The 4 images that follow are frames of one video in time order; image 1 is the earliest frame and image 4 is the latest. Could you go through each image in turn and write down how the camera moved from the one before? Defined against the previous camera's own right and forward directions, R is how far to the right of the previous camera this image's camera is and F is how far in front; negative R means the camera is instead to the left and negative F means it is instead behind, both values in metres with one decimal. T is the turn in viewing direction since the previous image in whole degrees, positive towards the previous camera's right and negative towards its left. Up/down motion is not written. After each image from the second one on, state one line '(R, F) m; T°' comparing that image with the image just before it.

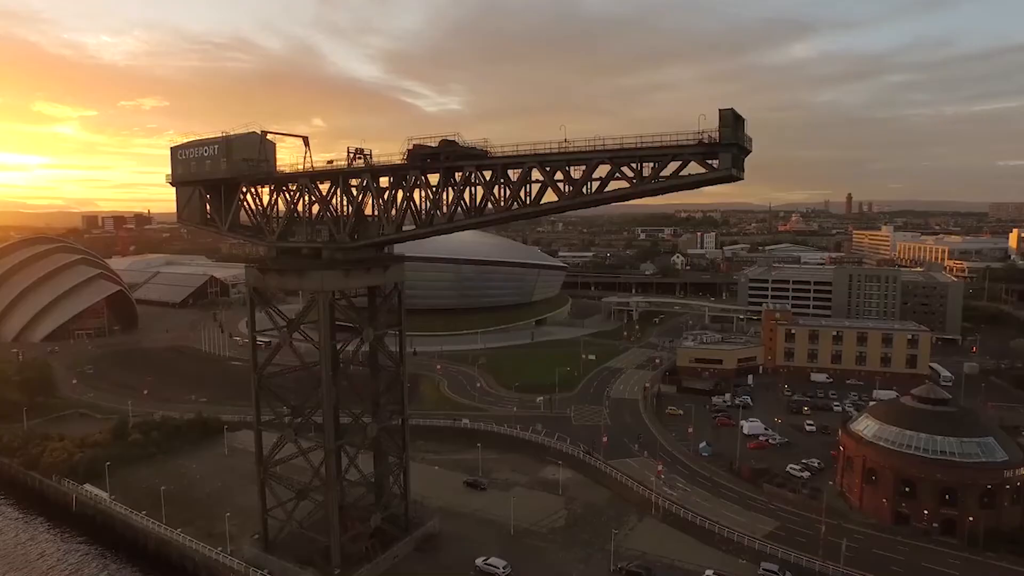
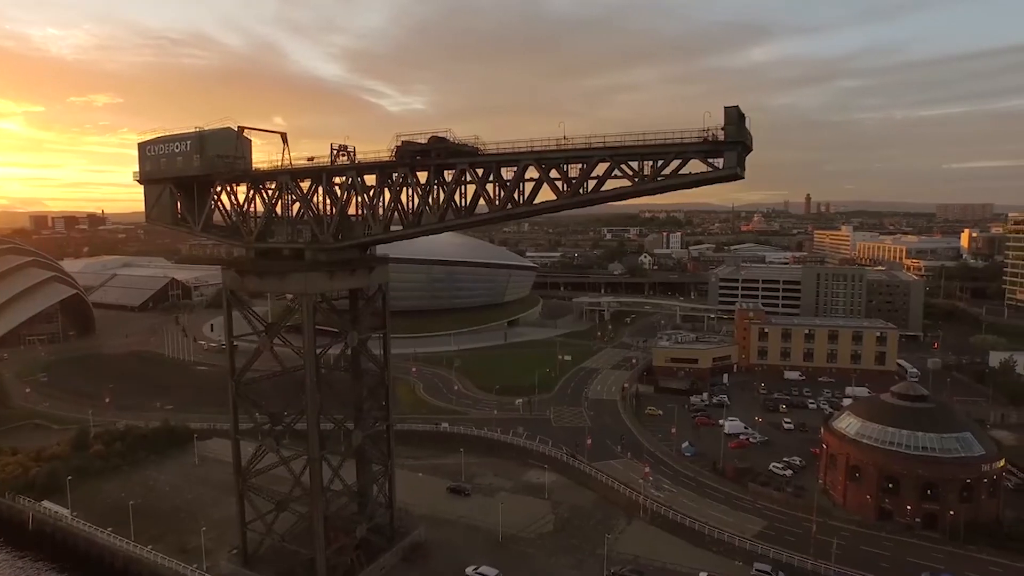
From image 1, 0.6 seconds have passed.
(-0.6, +0.4) m; +3°
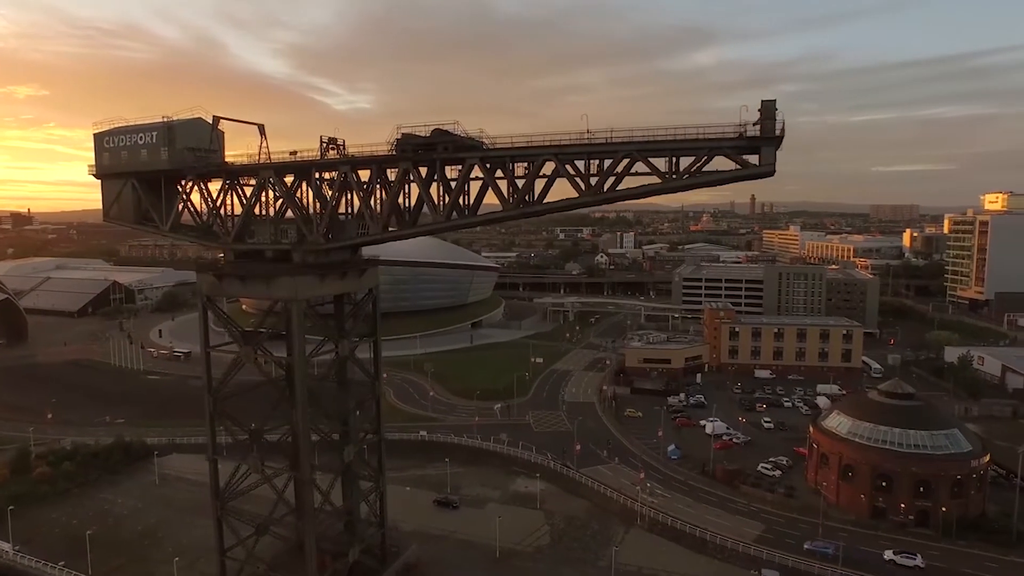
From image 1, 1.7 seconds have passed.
(-1.2, +0.9) m; +5°
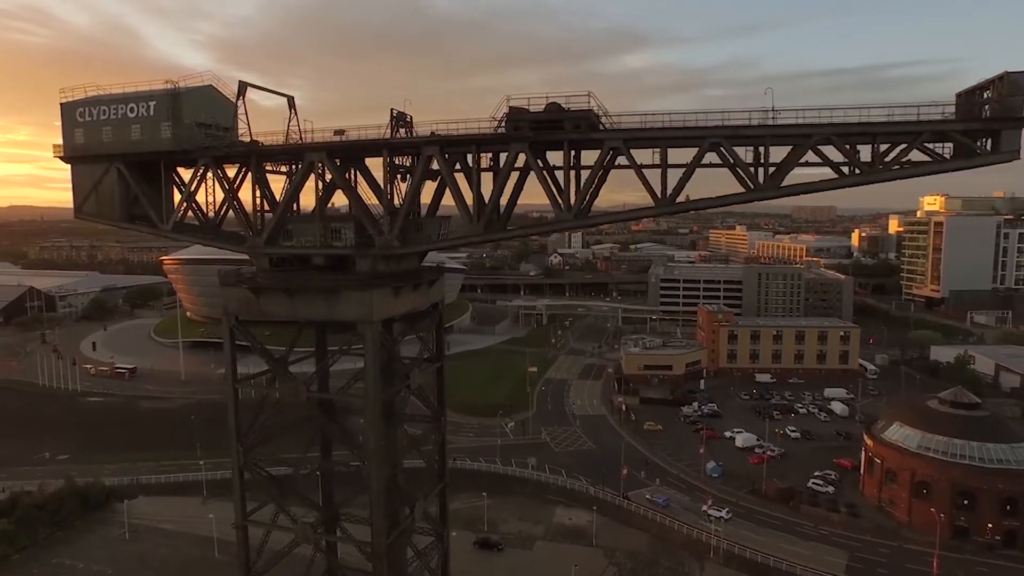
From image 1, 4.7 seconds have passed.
(-3.3, +2.7) m; +6°
